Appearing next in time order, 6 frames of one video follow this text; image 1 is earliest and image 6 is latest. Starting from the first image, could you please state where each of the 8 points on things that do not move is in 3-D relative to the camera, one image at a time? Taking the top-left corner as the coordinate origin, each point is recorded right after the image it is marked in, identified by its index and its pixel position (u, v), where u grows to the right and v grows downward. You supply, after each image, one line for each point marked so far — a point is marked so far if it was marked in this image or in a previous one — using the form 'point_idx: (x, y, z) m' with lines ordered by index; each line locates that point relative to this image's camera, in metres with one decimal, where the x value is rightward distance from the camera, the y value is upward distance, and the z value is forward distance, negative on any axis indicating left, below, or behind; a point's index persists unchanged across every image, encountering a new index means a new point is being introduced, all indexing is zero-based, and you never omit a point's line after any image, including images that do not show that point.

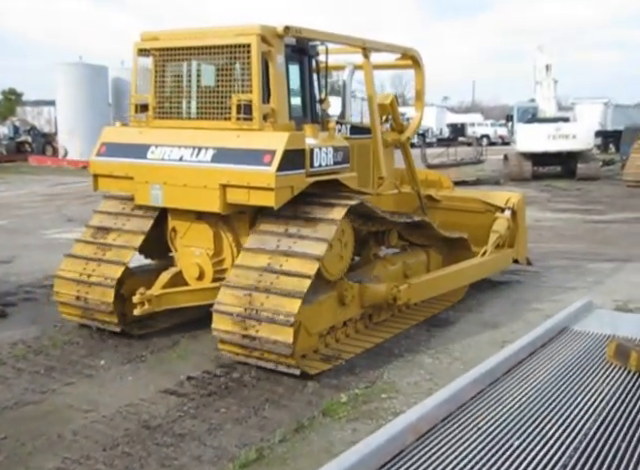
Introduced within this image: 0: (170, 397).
0: (-0.9, -0.9, +4.4) m
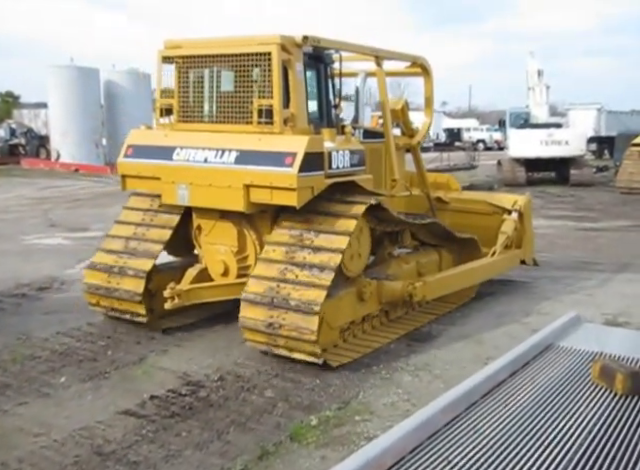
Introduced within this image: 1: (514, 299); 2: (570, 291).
0: (-1.1, -1.0, +4.1) m
1: (+2.0, -0.6, +7.7) m
2: (+2.7, -0.6, +8.1) m
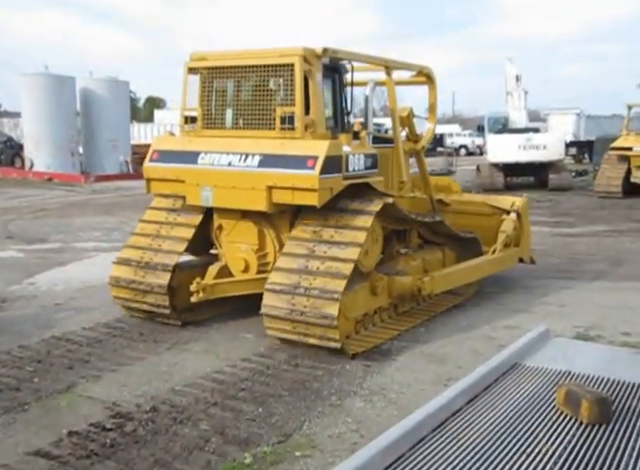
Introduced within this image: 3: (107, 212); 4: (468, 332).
0: (-1.4, -1.1, +3.6) m
1: (+1.6, -0.7, +7.3) m
2: (+2.3, -0.7, +7.7) m
3: (-5.1, +0.6, +18.1) m
4: (+1.3, -0.8, +6.5) m
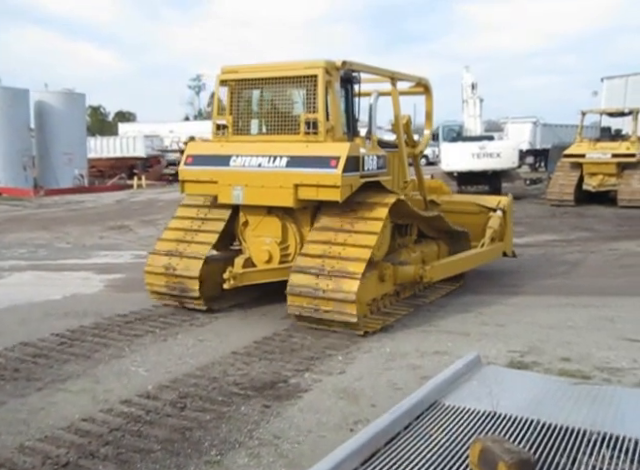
0: (-2.0, -1.2, +2.8) m
1: (+0.8, -0.9, +6.6) m
2: (+1.5, -0.8, +7.0) m
3: (-6.4, +0.2, +17.1) m
4: (+0.5, -1.0, +5.8) m
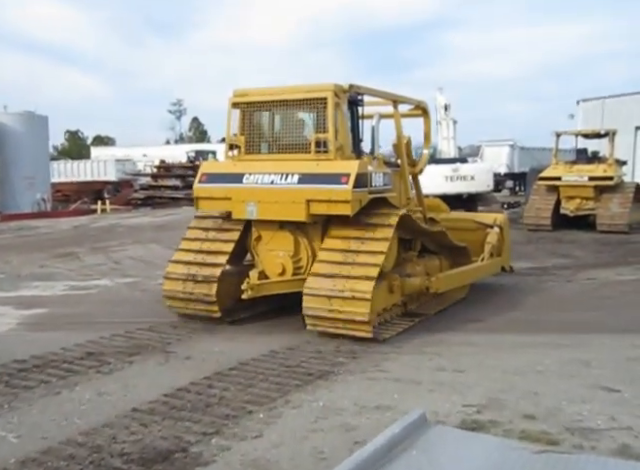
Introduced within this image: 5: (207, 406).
0: (-2.4, -1.3, +1.8) m
1: (+0.3, -1.1, +5.7) m
2: (+0.9, -1.1, +6.1) m
3: (-7.2, -0.4, +16.0) m
4: (0.0, -1.2, +4.8) m
5: (-0.8, -1.1, +4.9) m
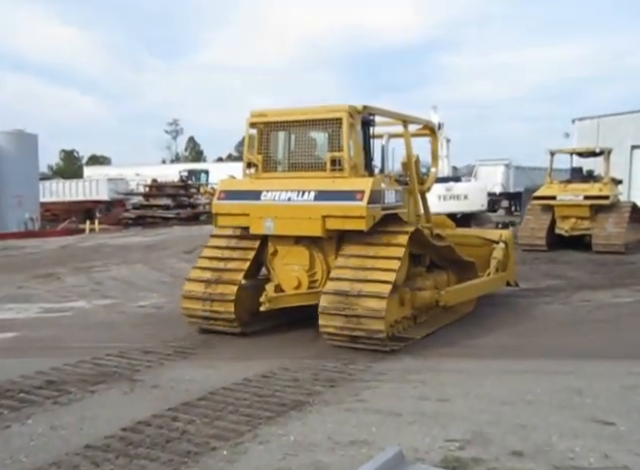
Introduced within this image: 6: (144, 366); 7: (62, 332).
0: (-2.6, -1.4, +1.4) m
1: (+0.1, -1.3, +5.3) m
2: (+0.7, -1.2, +5.7) m
3: (-7.4, -0.8, +15.6) m
4: (-0.2, -1.3, +4.4) m
5: (-0.9, -1.3, +4.6) m
6: (-1.5, -1.2, +6.5) m
7: (-2.9, -1.1, +8.3) m
